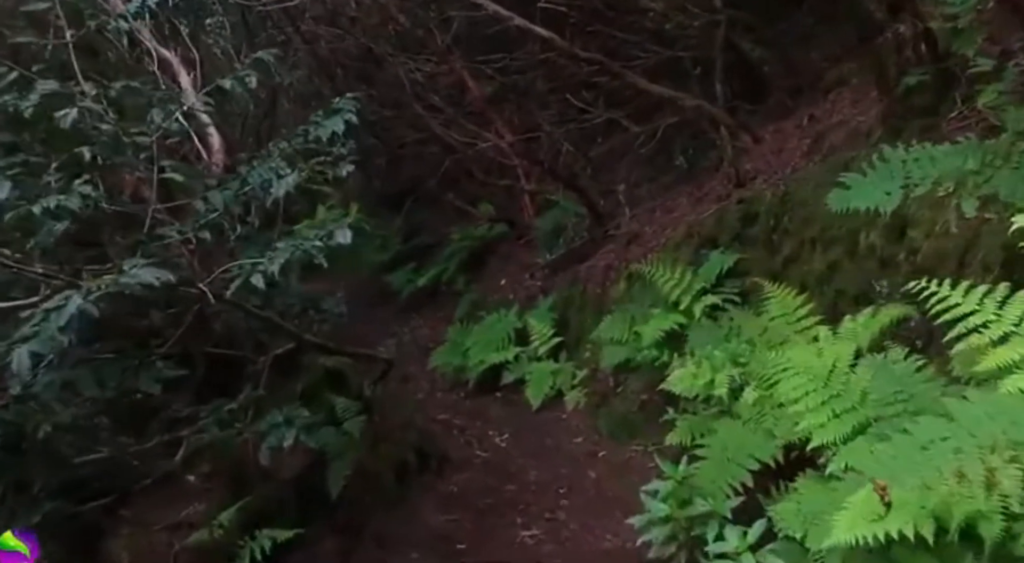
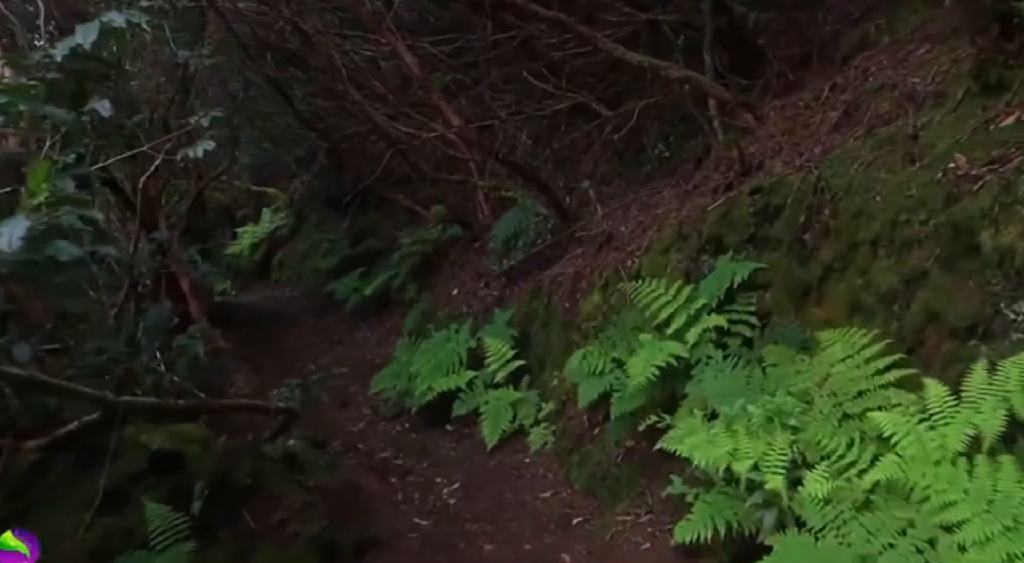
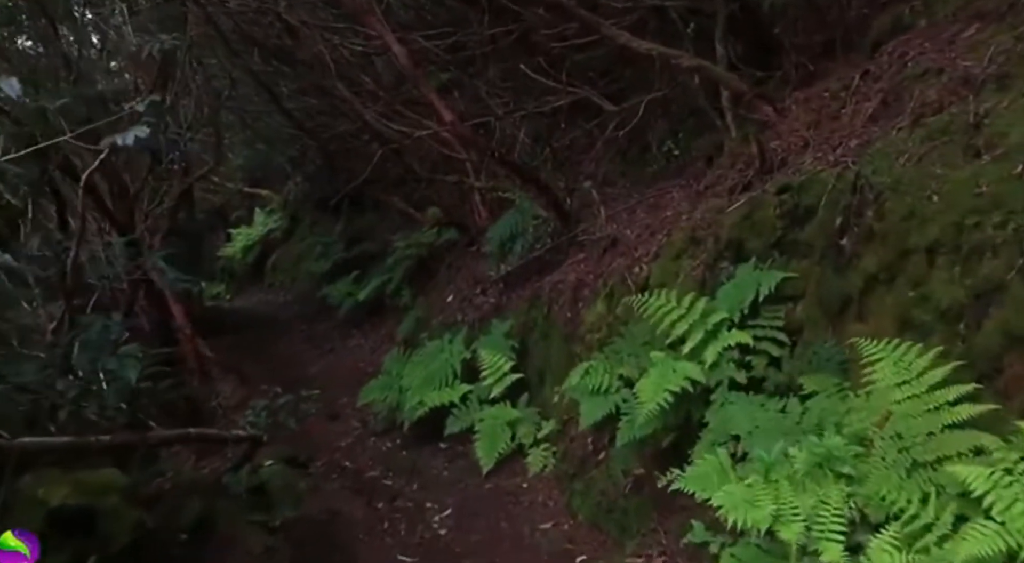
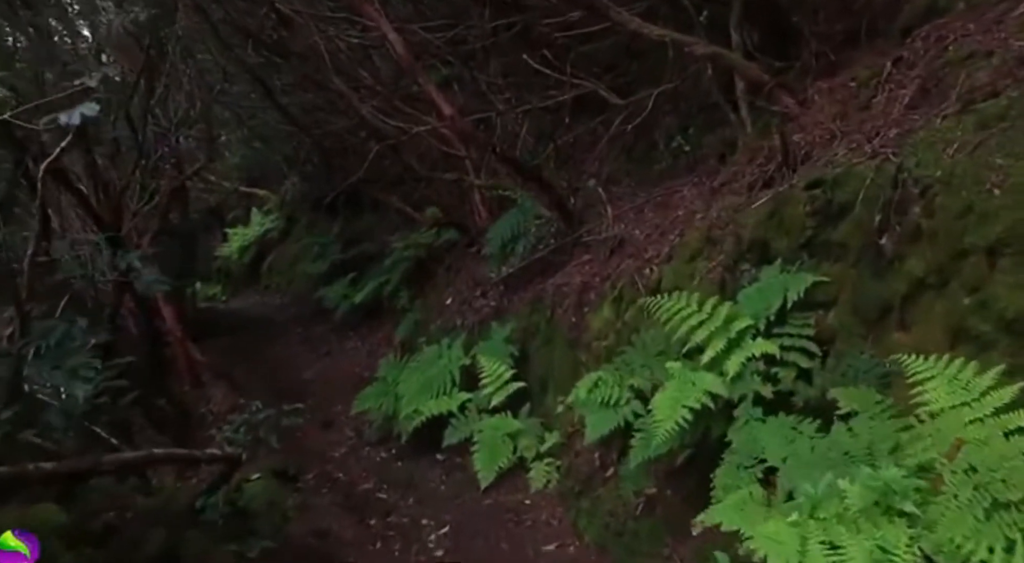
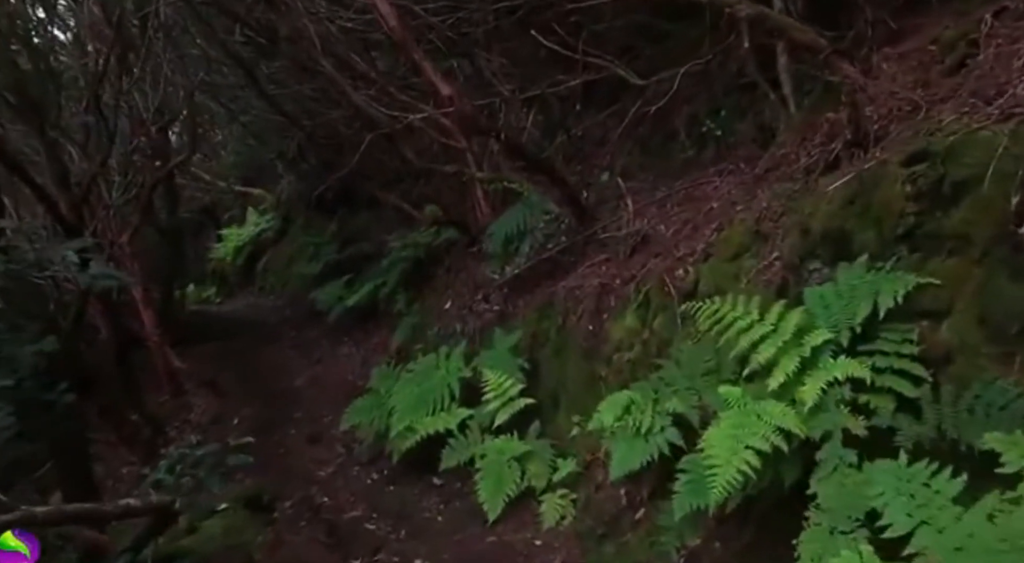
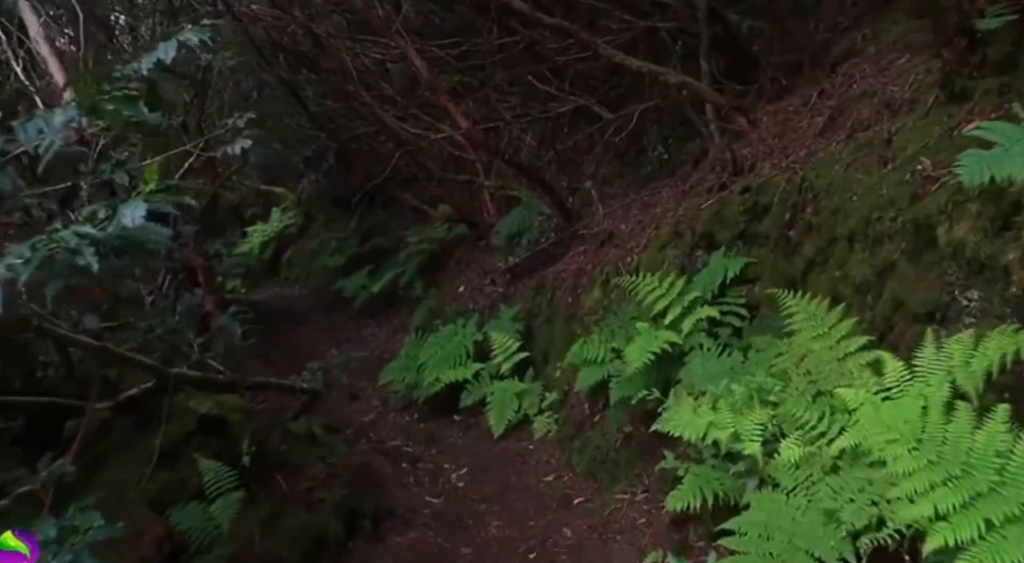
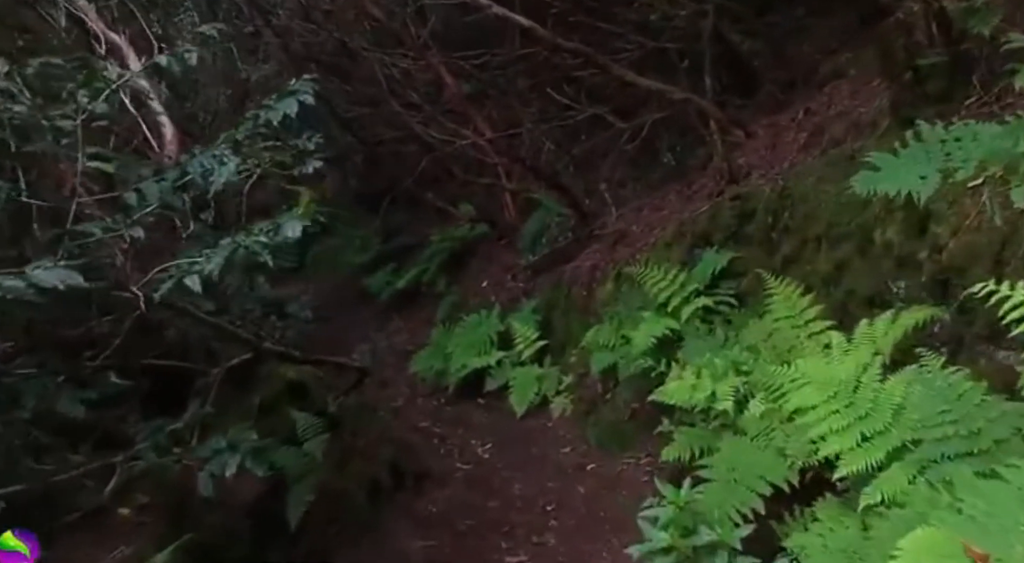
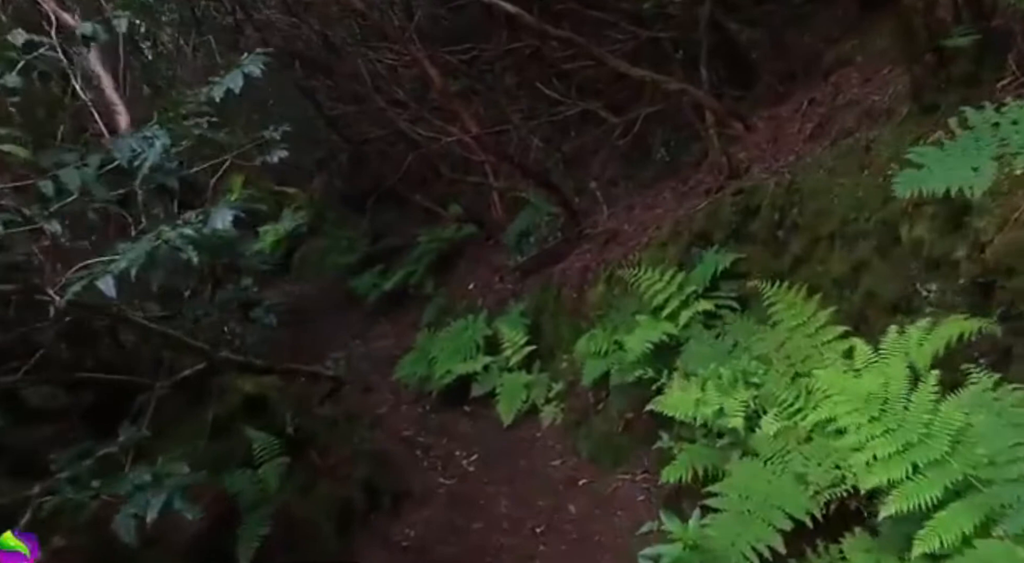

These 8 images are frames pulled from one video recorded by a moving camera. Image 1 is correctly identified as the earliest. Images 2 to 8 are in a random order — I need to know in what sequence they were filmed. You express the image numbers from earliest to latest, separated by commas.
7, 8, 6, 2, 3, 4, 5
